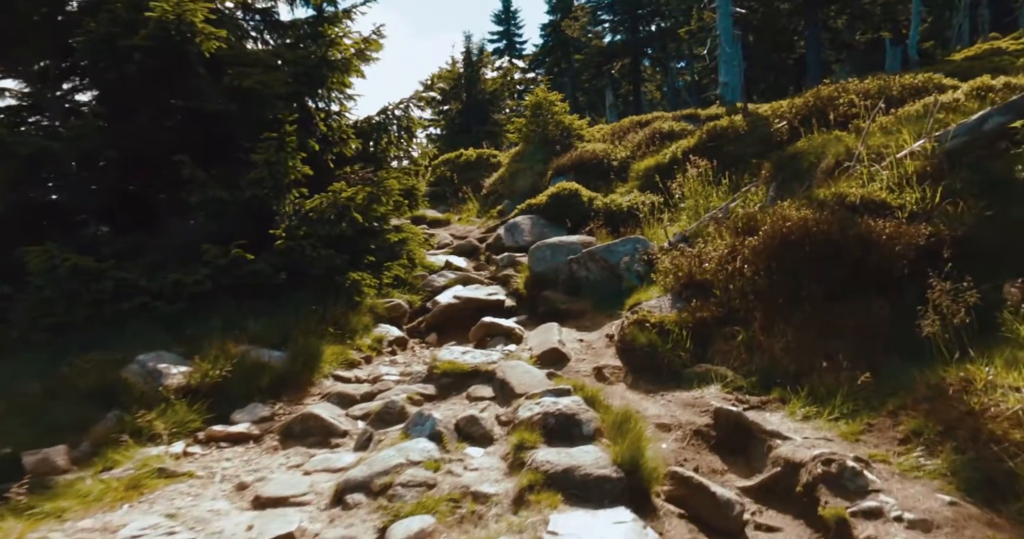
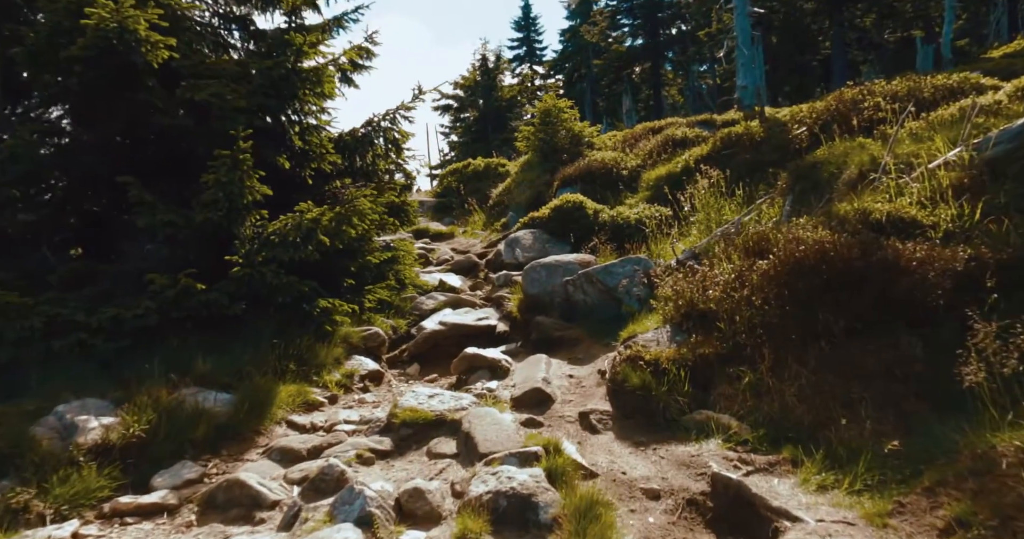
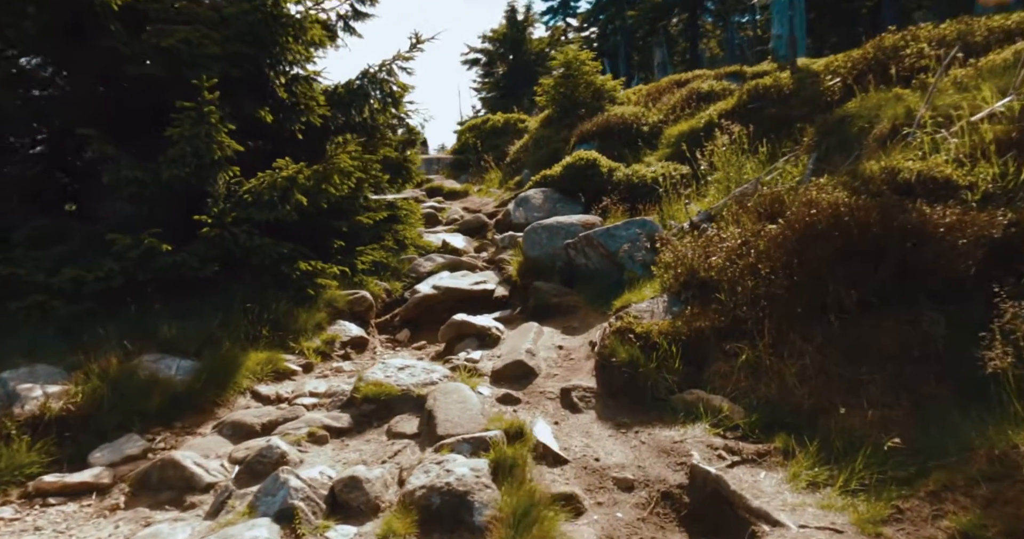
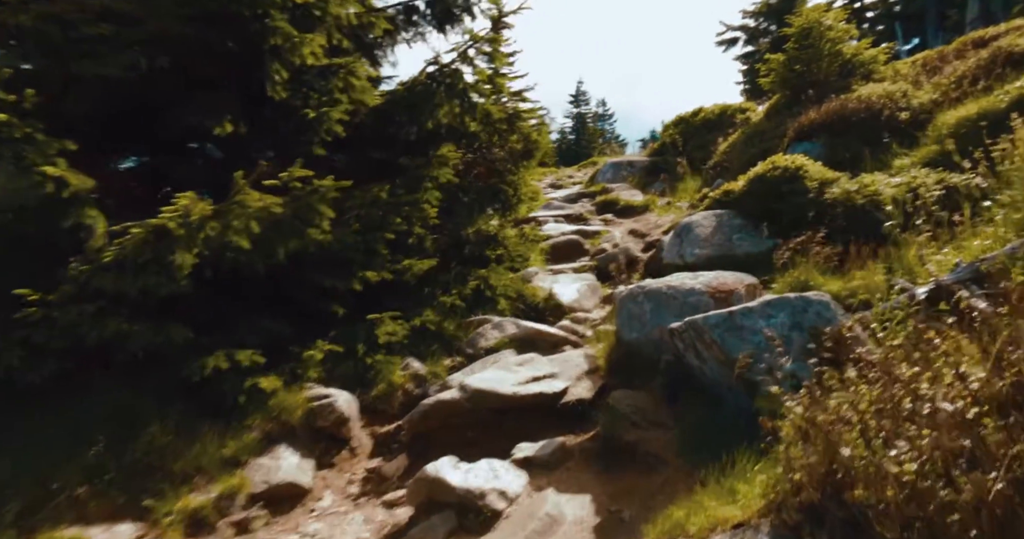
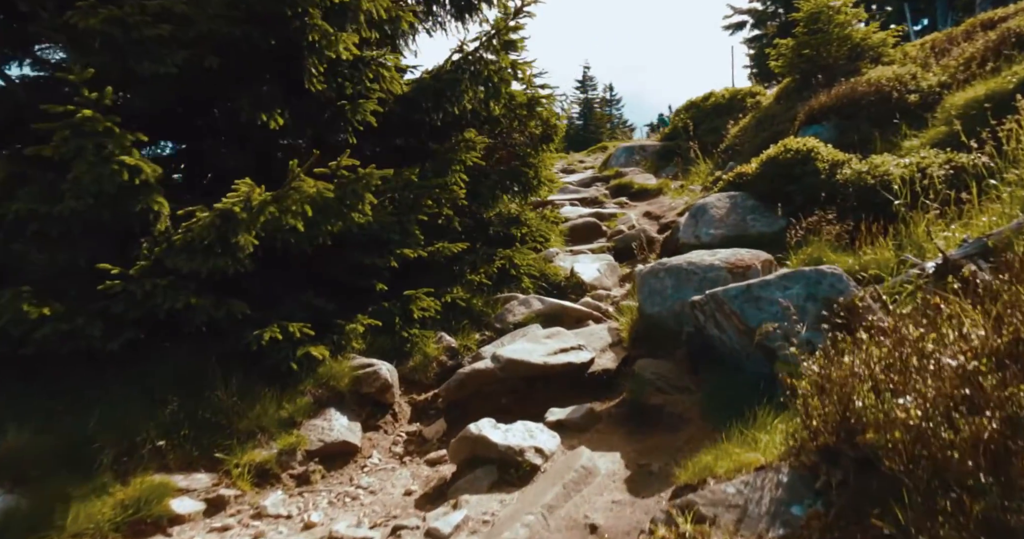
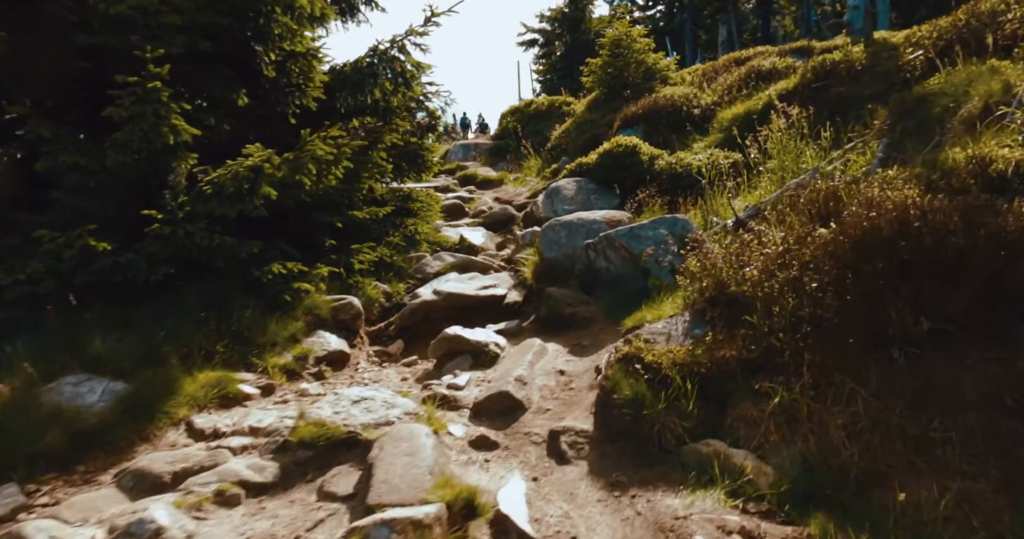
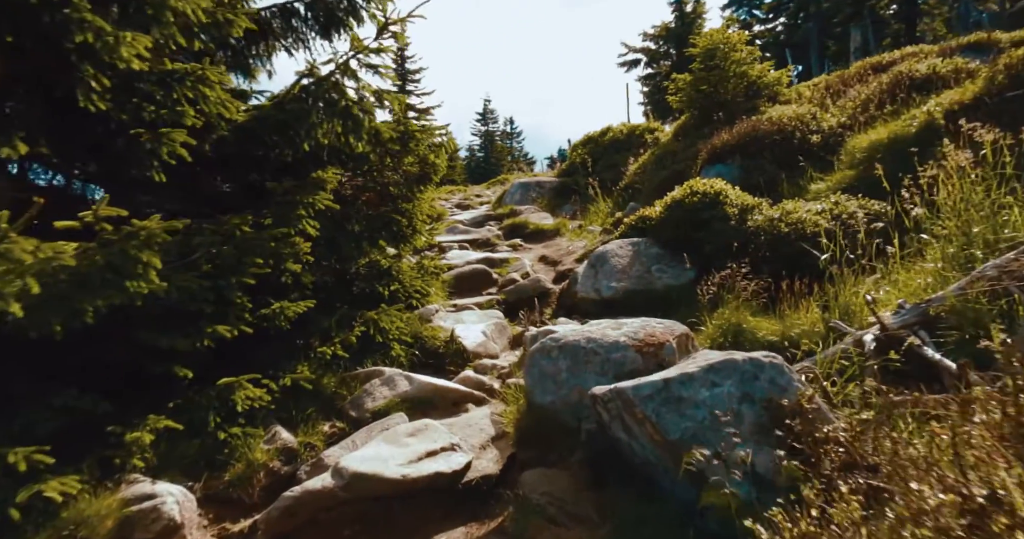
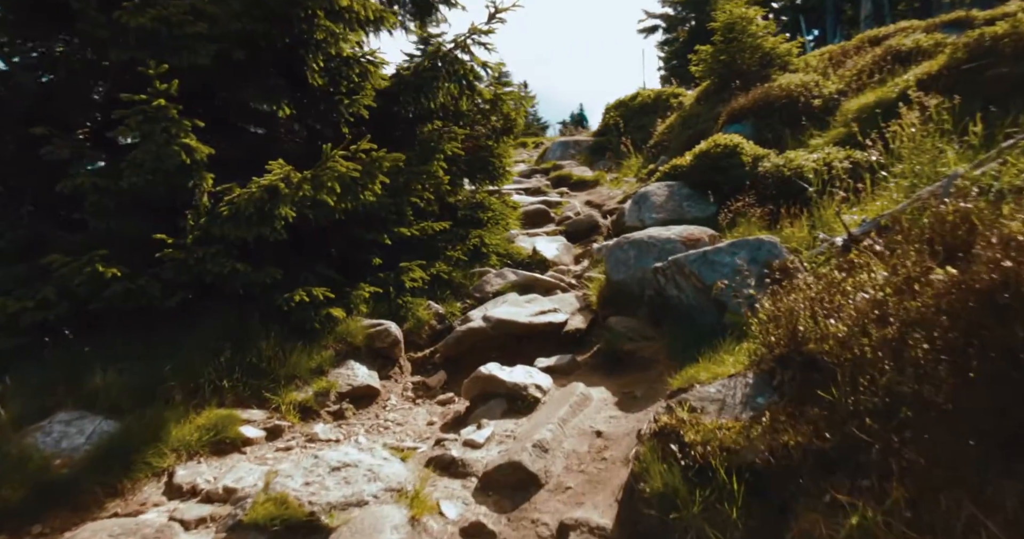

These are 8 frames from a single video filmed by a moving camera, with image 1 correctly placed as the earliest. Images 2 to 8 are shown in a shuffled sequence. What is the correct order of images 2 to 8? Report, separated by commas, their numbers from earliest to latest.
2, 3, 6, 8, 5, 4, 7
